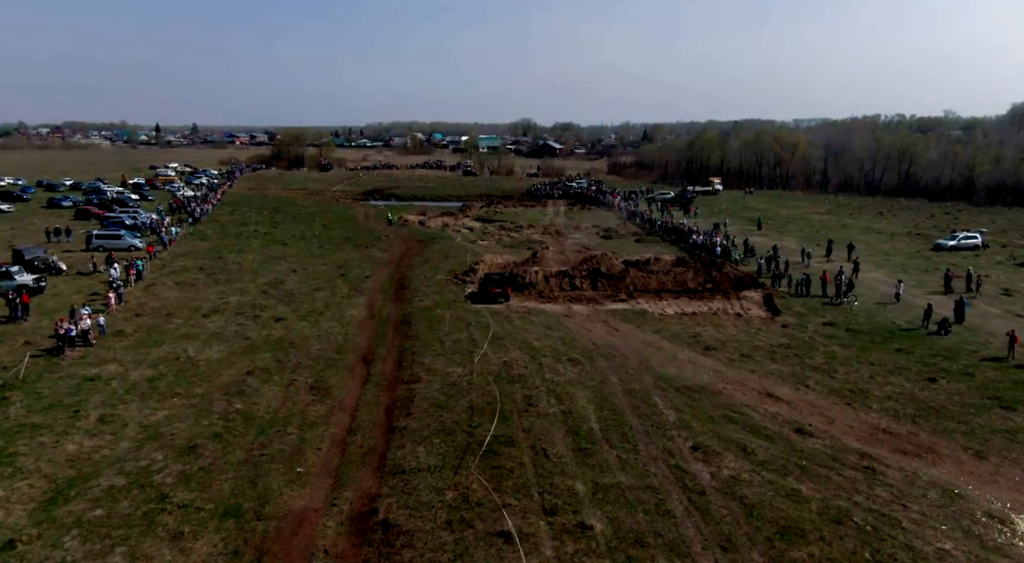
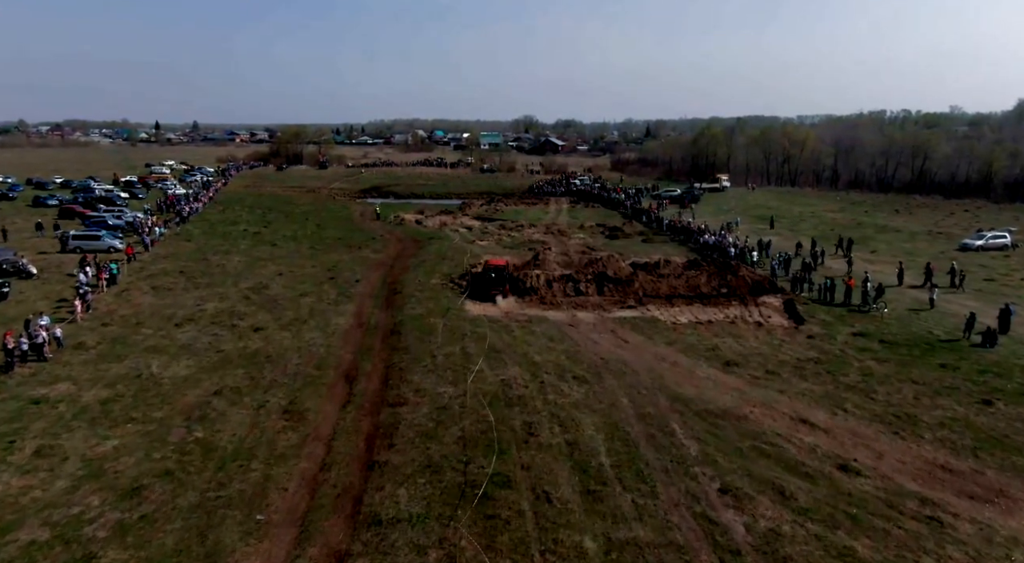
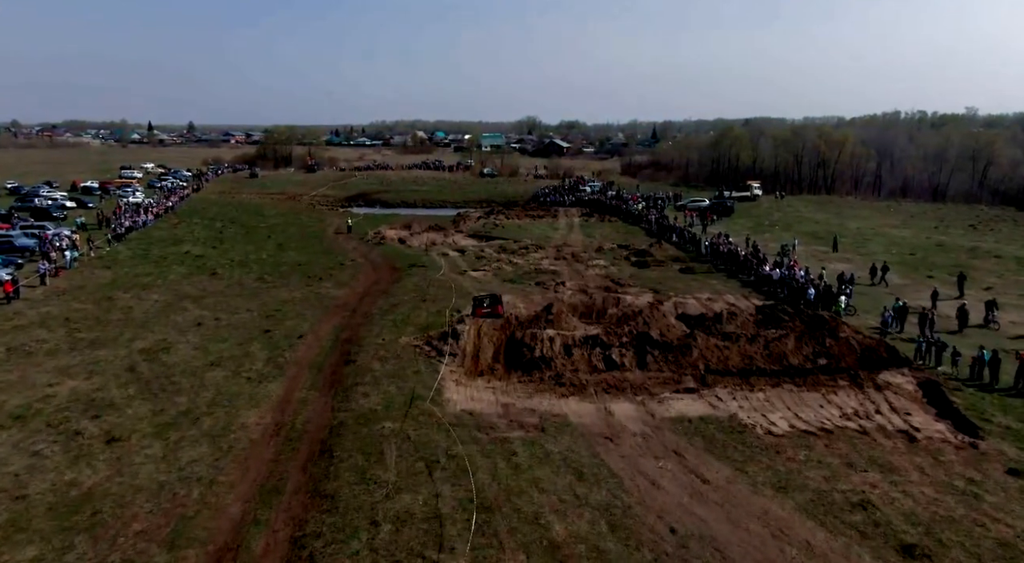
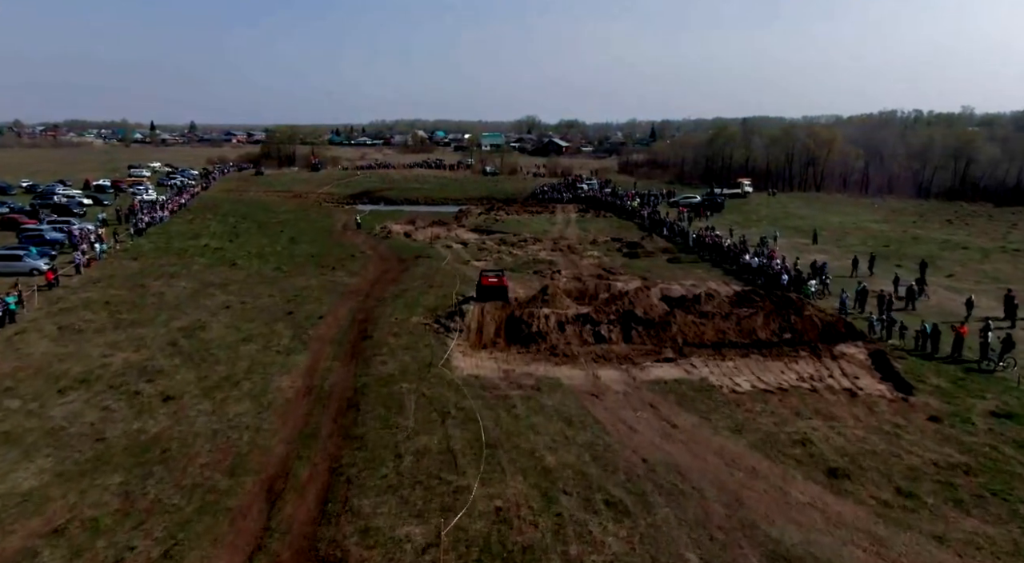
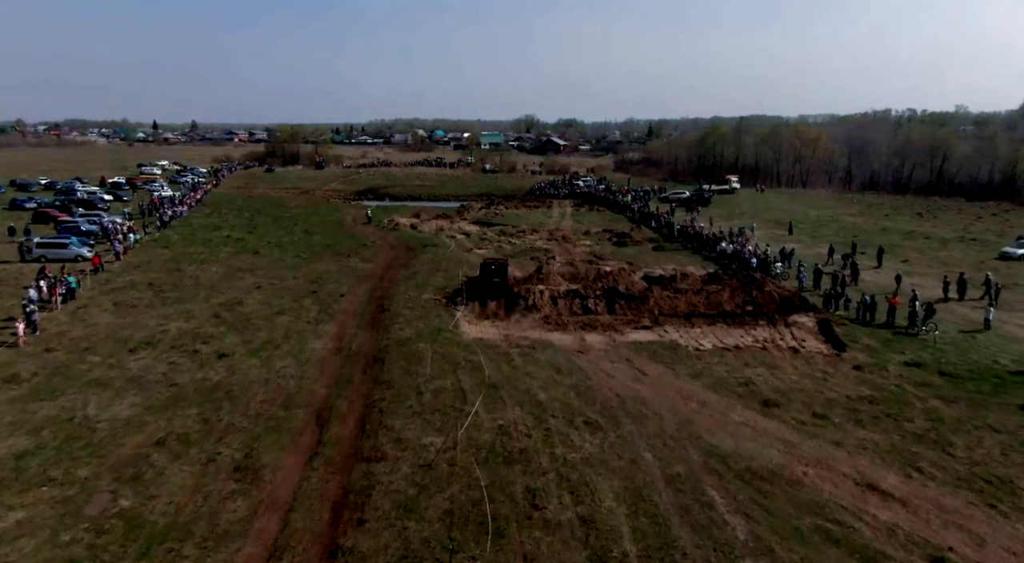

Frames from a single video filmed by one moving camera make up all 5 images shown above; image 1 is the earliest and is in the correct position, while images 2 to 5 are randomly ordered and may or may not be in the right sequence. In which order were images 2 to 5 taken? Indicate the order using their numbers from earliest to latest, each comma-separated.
2, 5, 4, 3
